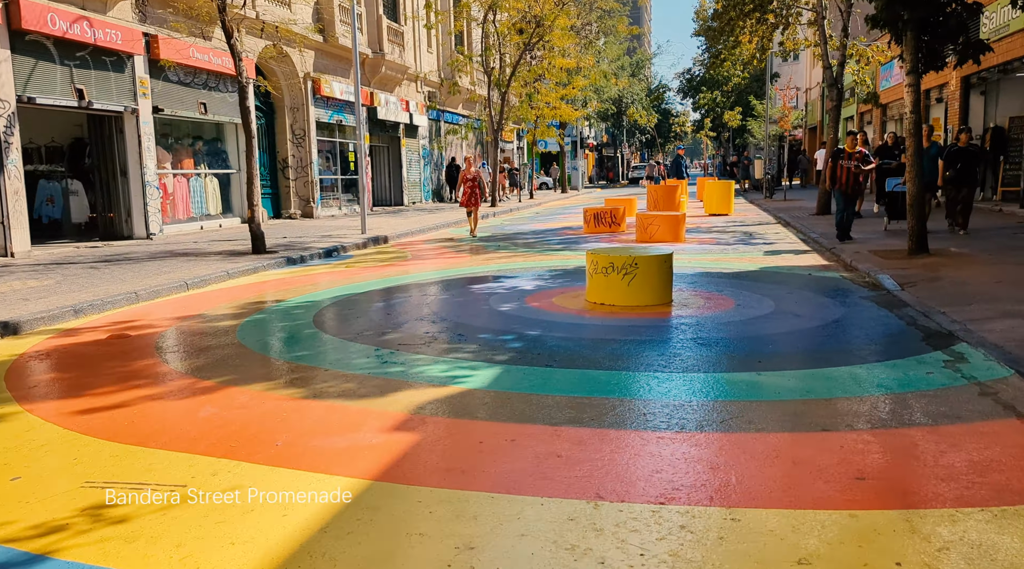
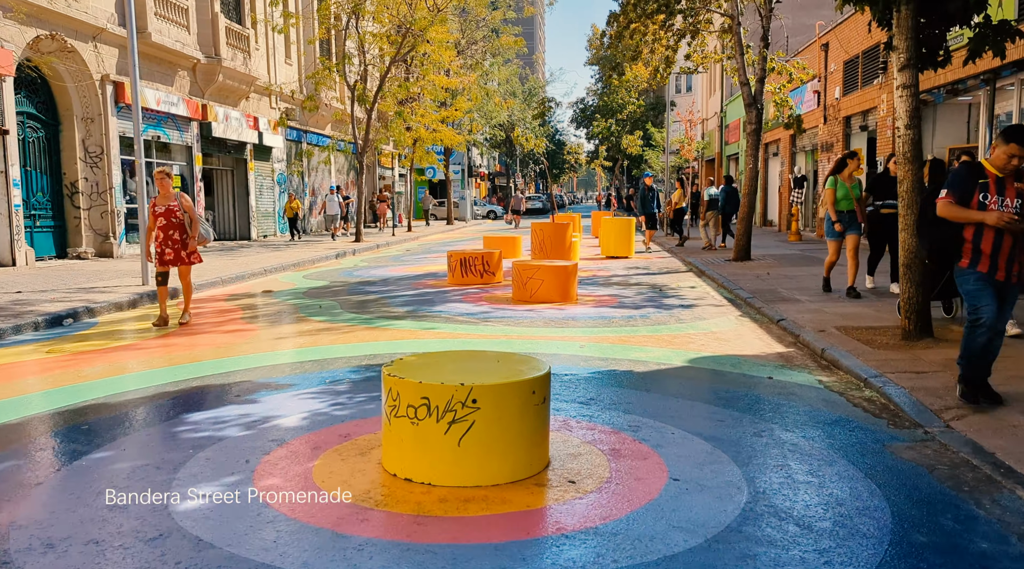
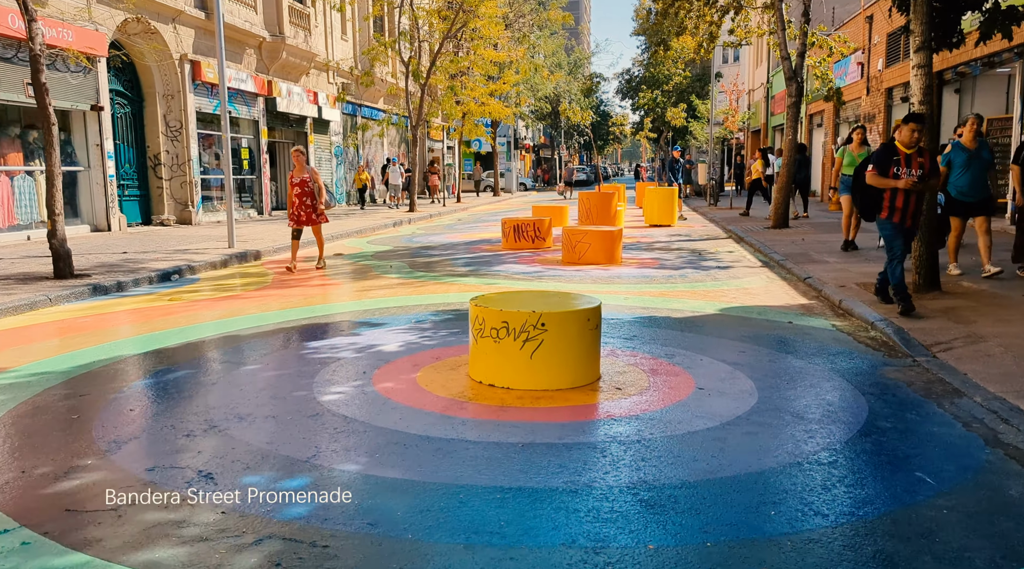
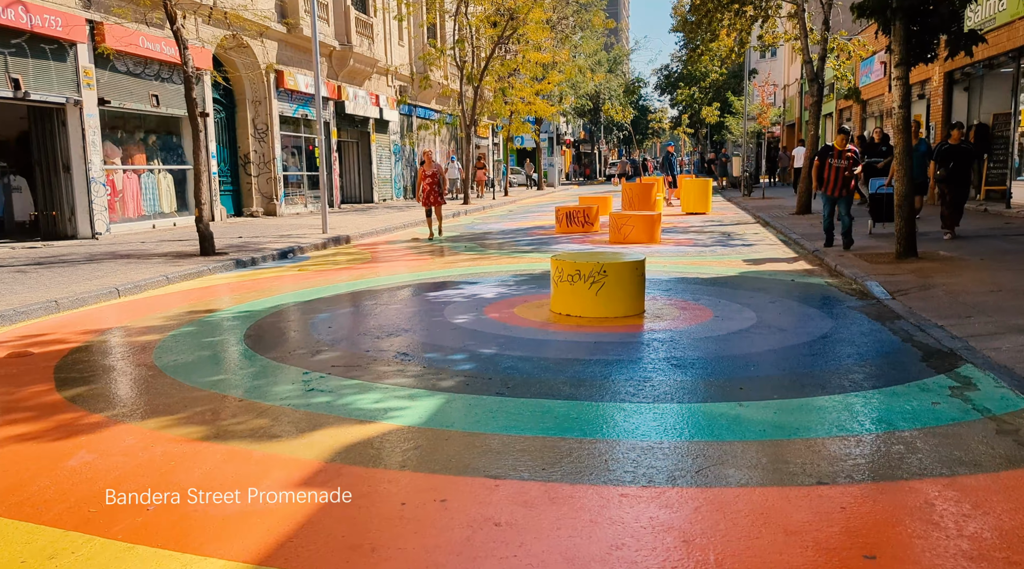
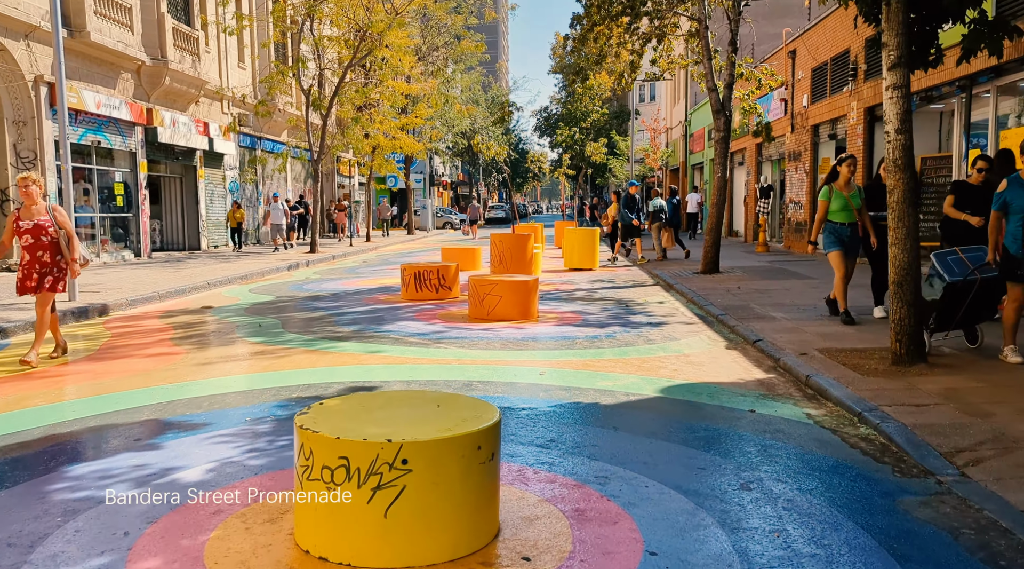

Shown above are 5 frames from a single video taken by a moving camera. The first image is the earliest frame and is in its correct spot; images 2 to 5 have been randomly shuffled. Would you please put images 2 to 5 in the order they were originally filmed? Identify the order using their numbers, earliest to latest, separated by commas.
4, 3, 2, 5
